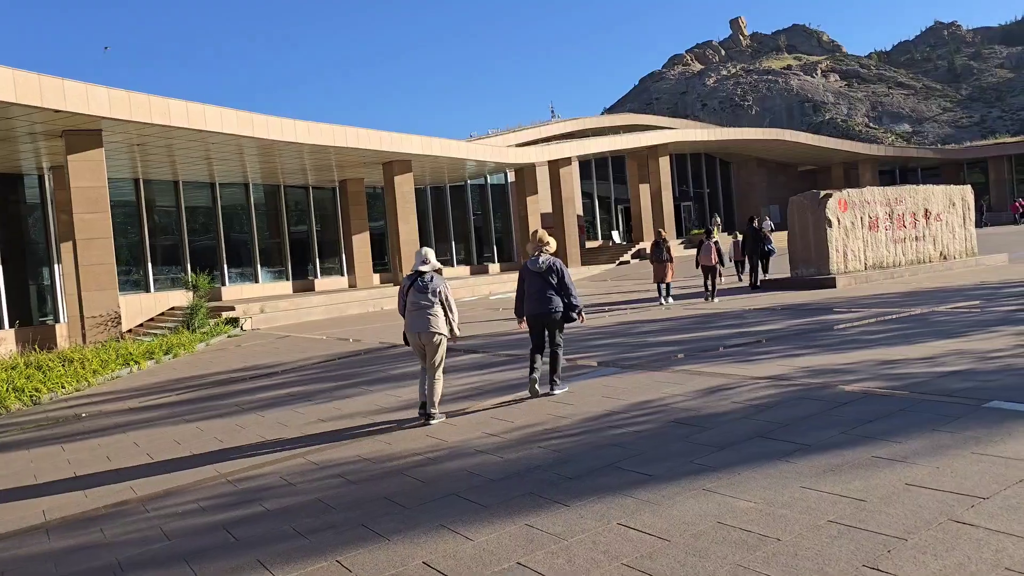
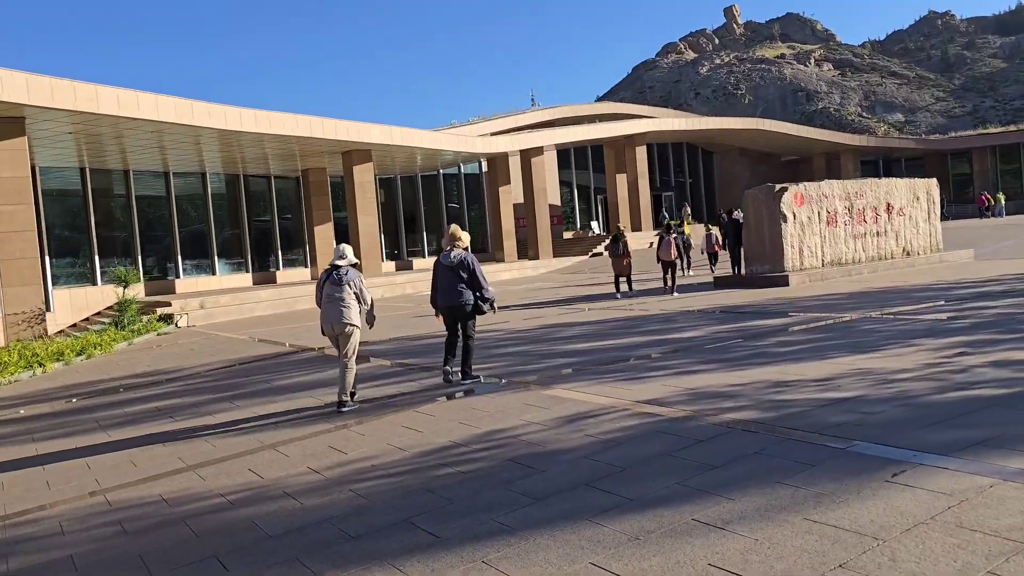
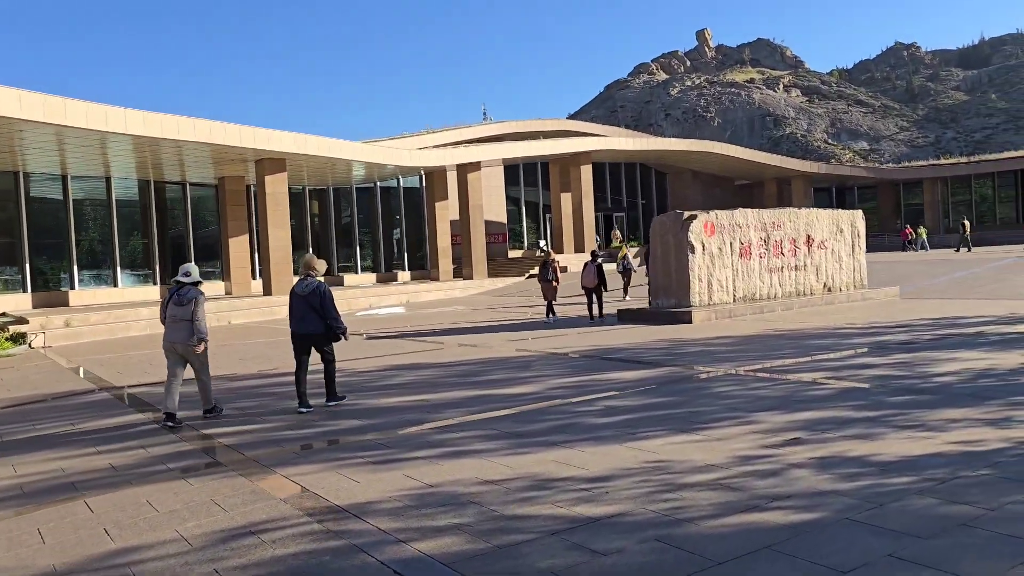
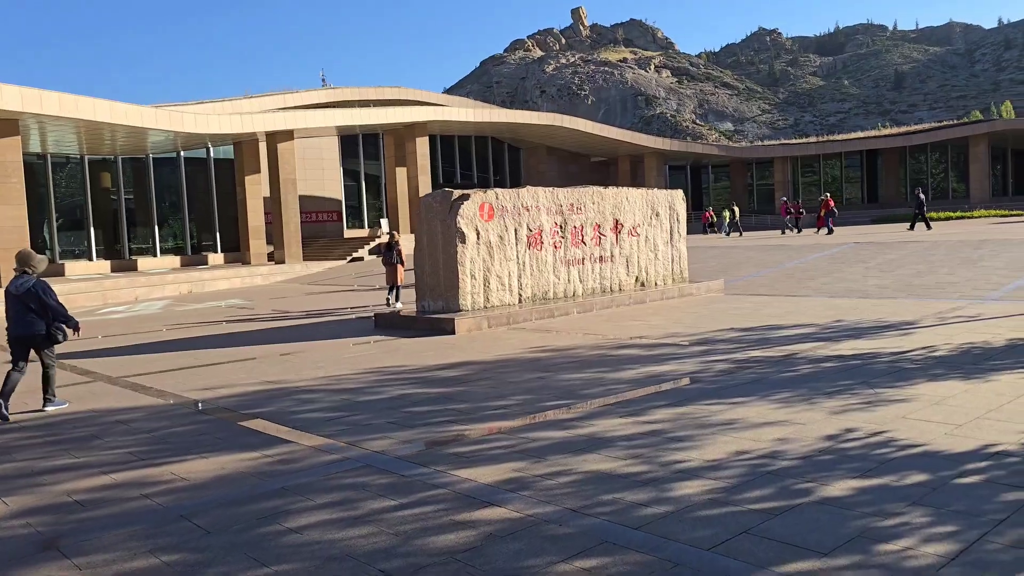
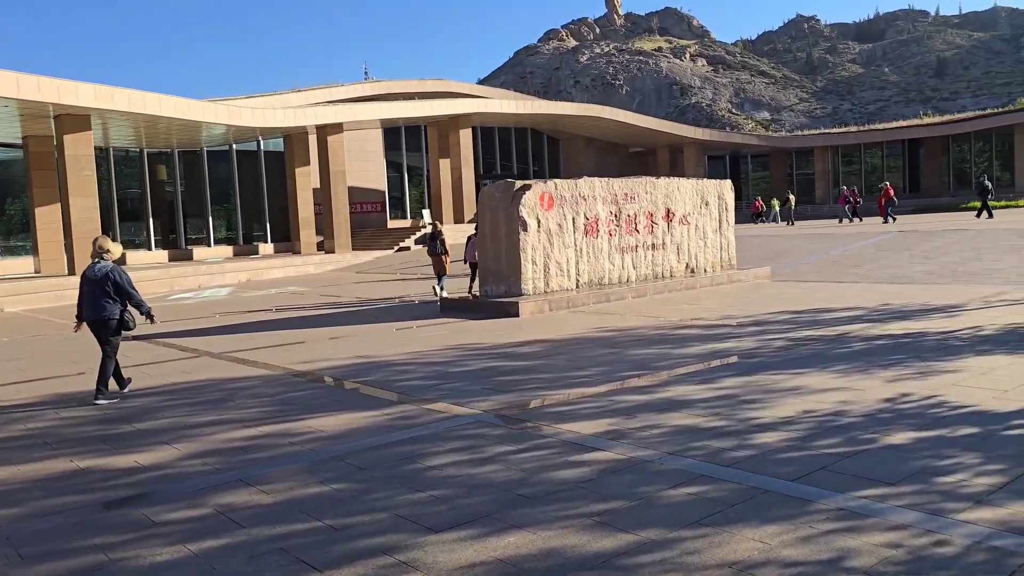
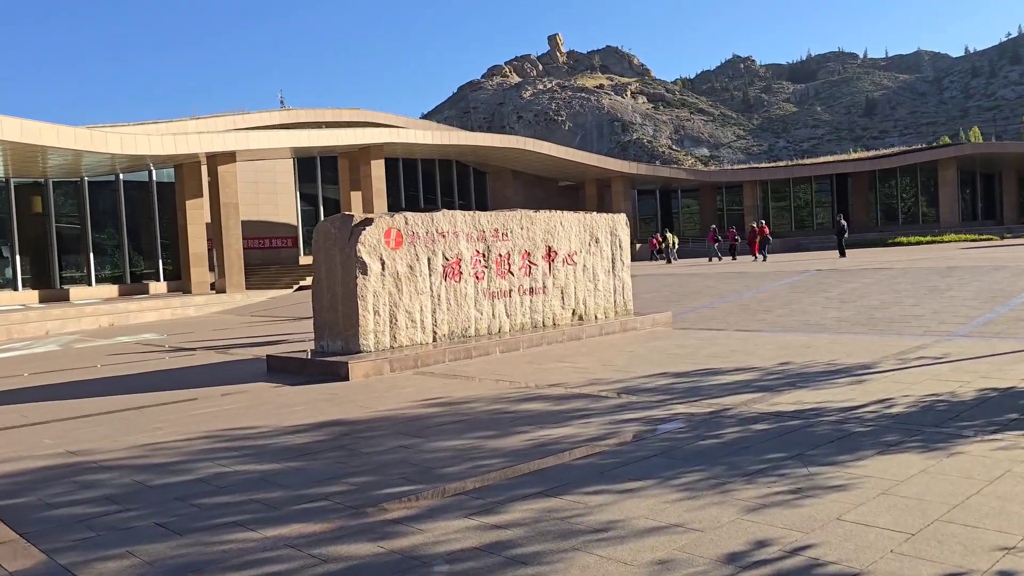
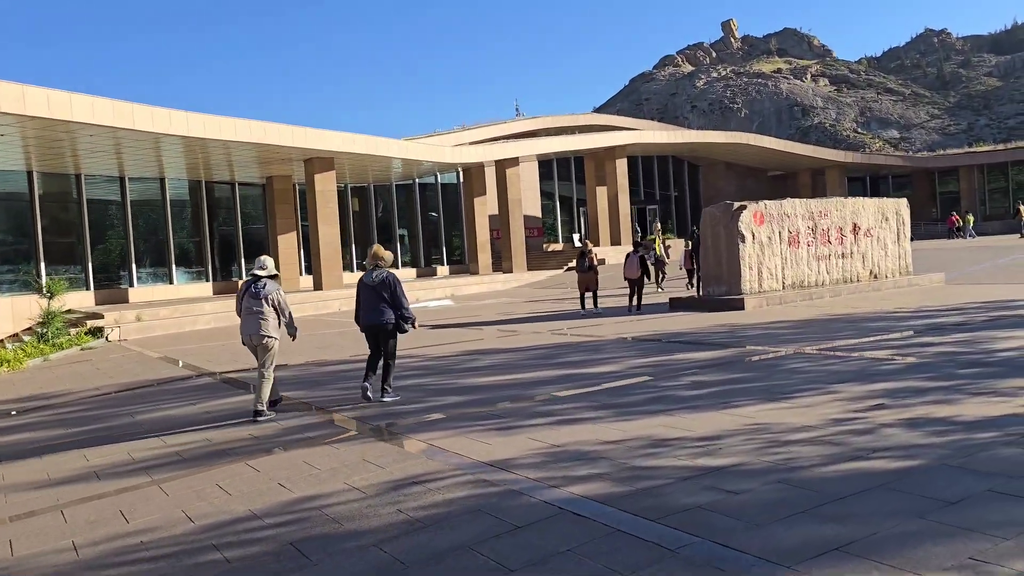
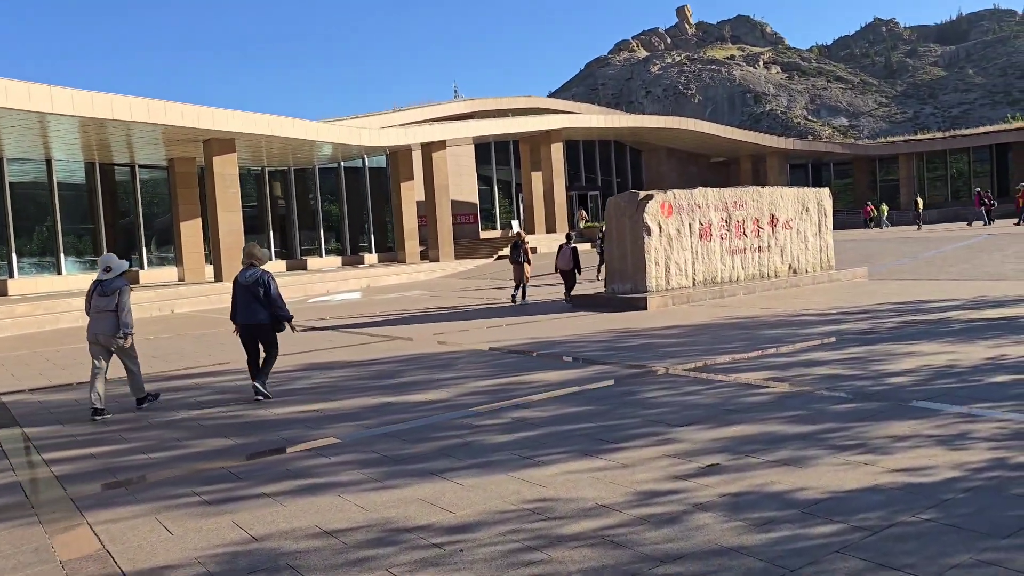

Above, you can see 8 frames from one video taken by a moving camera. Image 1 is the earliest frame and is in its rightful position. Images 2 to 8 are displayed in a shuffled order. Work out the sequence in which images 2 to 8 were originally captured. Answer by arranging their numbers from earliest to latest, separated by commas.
2, 7, 3, 8, 5, 4, 6
